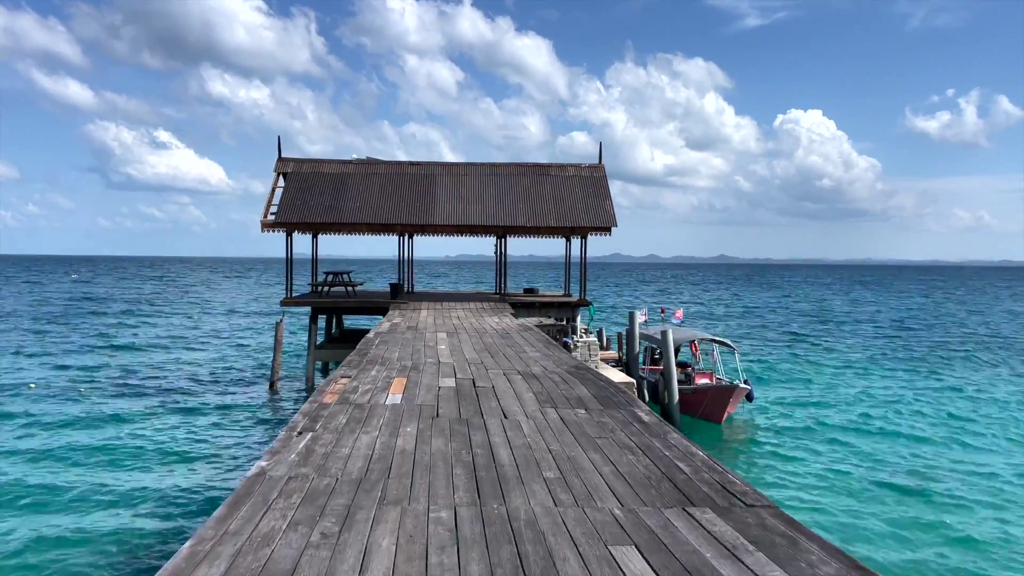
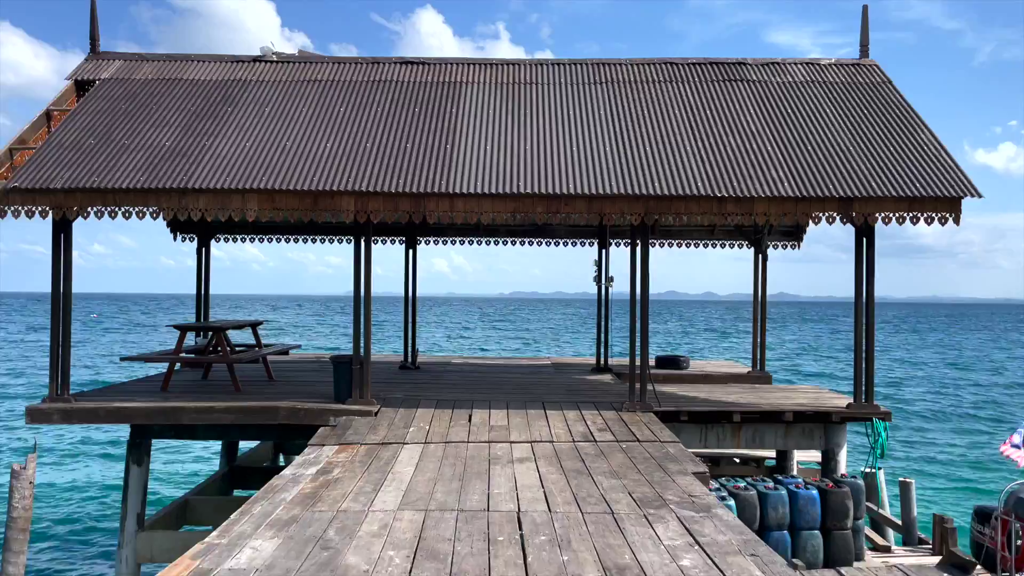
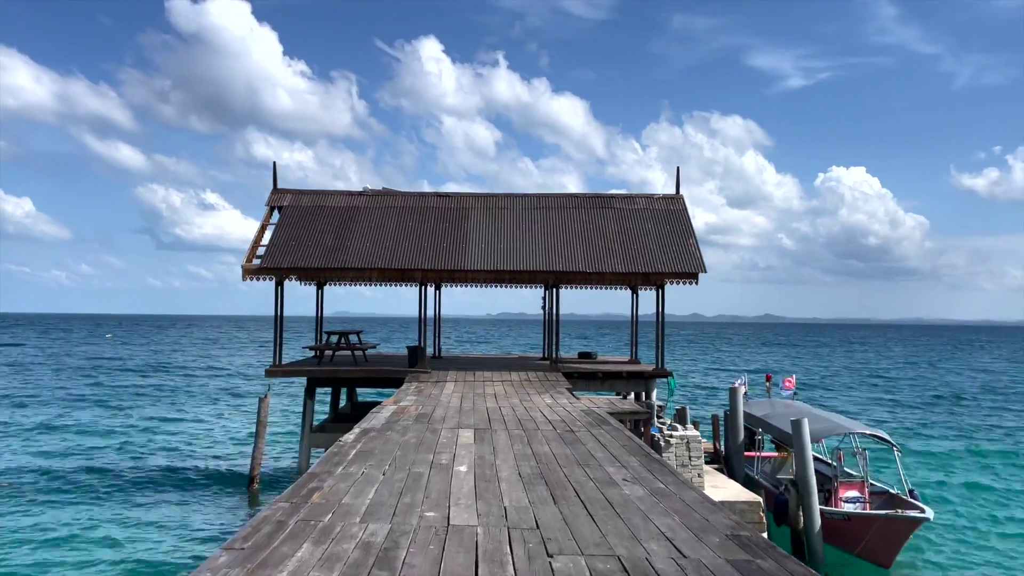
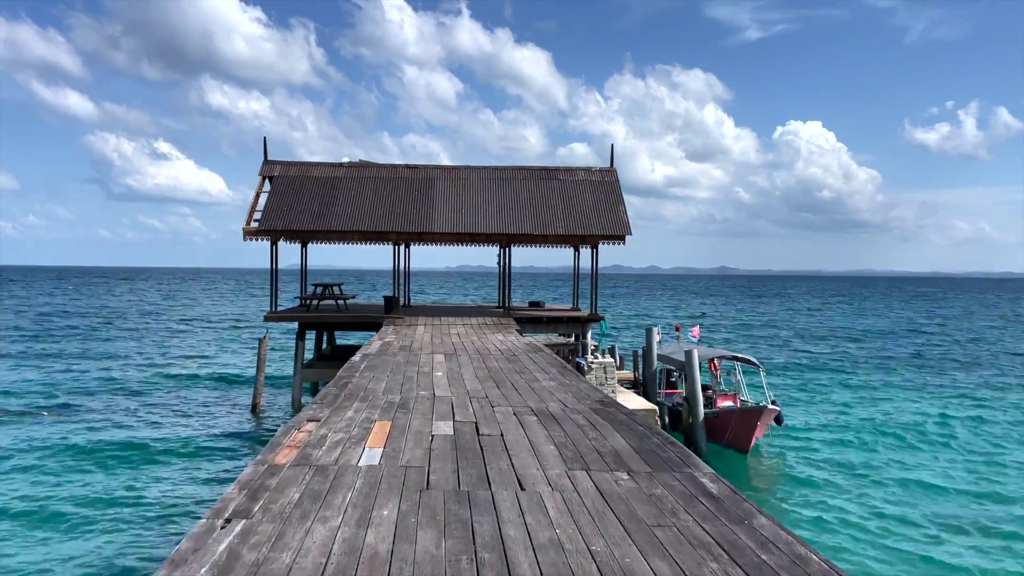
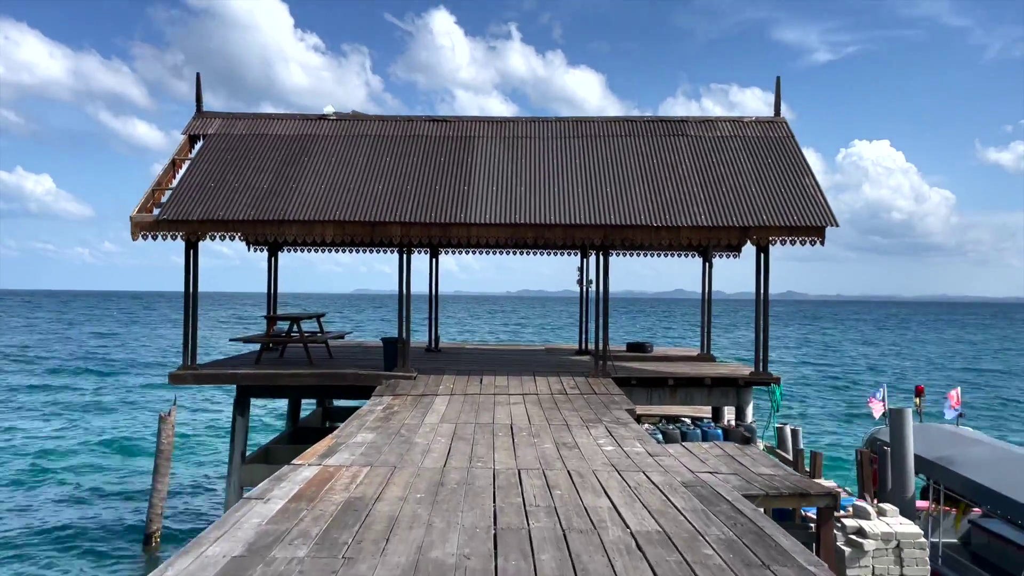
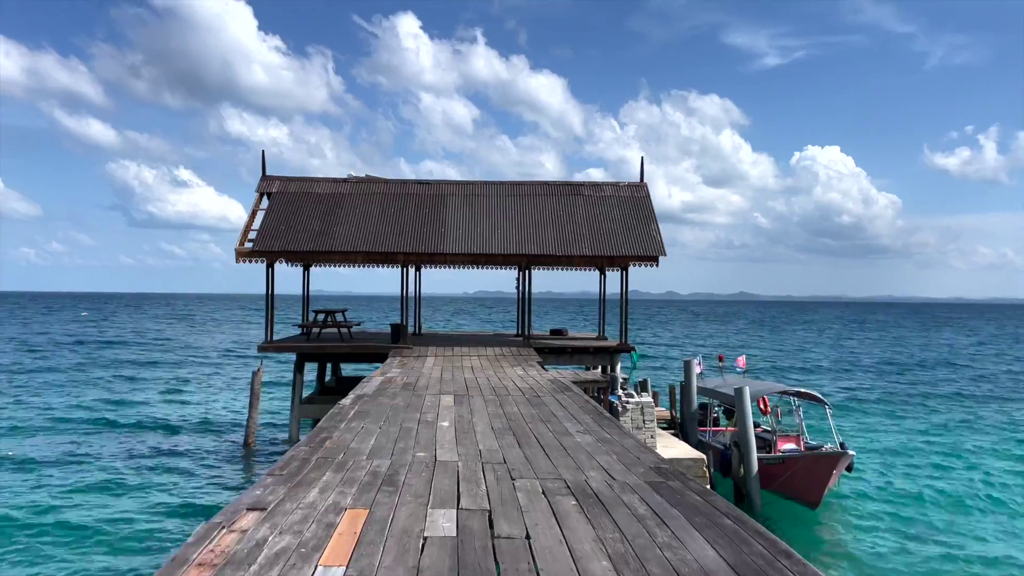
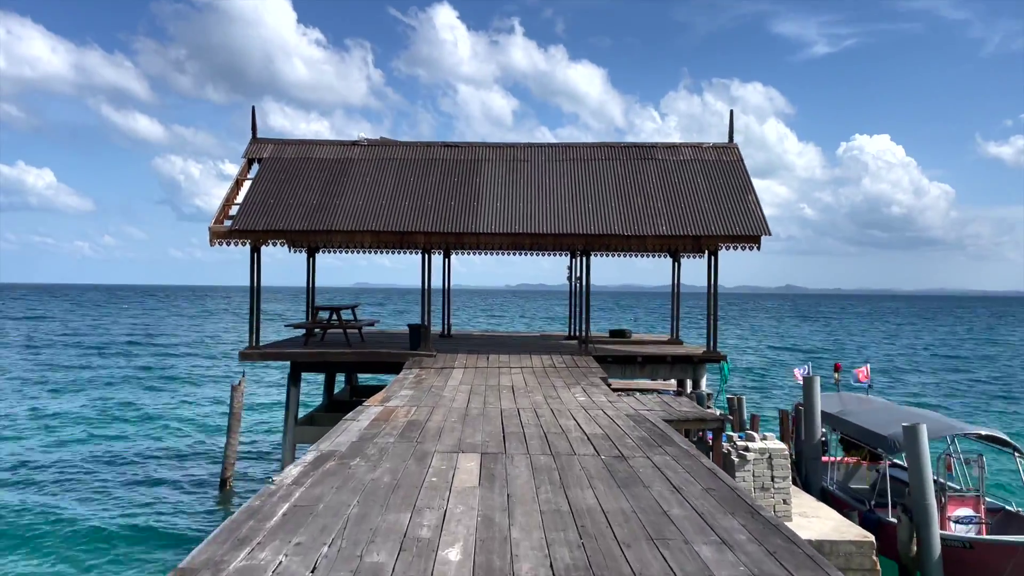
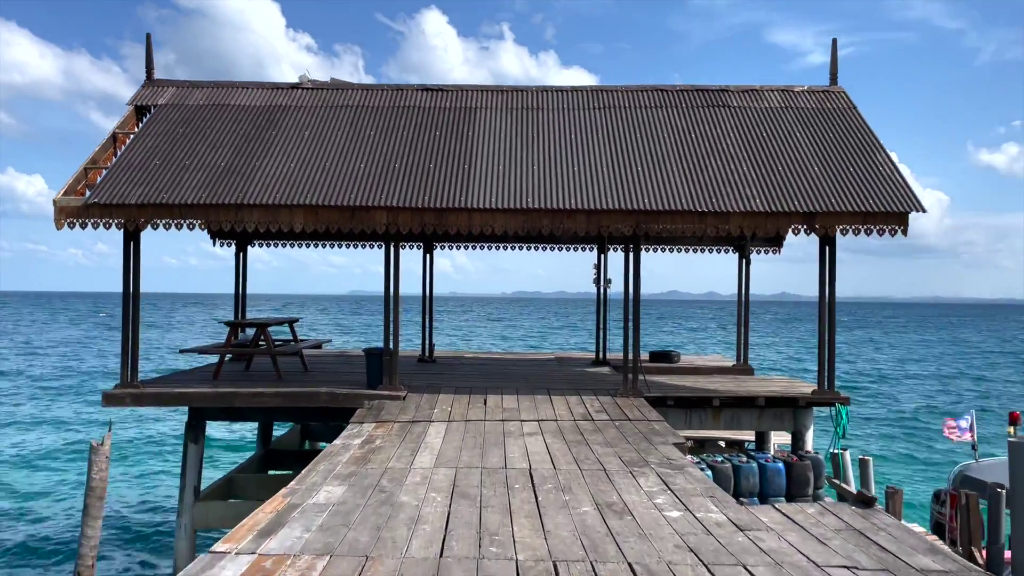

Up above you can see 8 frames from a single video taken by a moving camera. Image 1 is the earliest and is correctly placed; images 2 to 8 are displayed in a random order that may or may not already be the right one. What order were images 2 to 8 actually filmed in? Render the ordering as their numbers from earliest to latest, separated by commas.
4, 6, 3, 7, 5, 8, 2
